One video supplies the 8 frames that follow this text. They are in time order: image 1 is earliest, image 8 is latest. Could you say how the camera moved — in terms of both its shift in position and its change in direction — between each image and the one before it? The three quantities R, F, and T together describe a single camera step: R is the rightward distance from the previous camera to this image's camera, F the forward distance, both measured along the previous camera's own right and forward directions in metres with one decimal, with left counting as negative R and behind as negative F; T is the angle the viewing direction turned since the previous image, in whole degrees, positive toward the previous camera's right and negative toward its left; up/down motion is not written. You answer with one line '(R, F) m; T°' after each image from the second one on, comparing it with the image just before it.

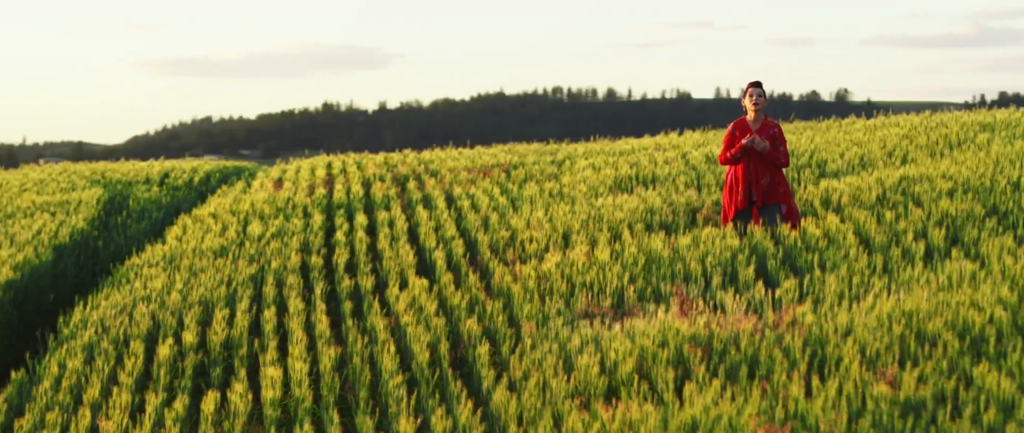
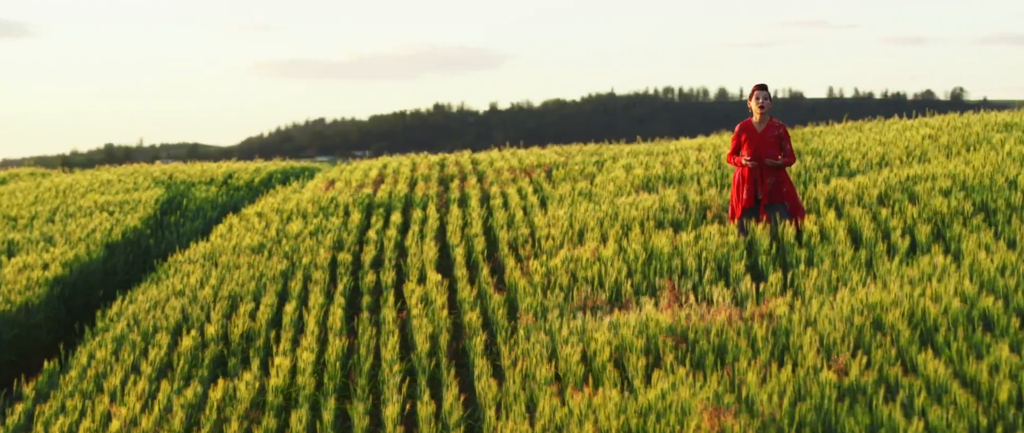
(+0.7, -0.5) m; -3°
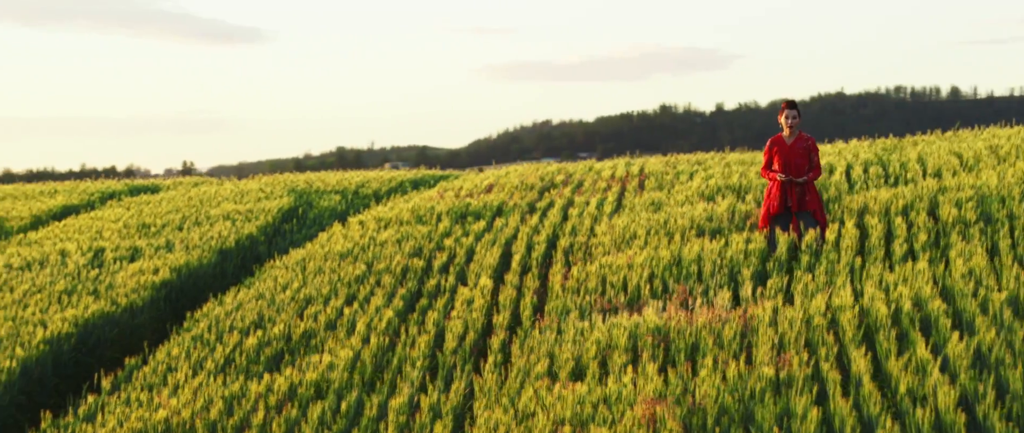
(+1.3, -0.9) m; -6°
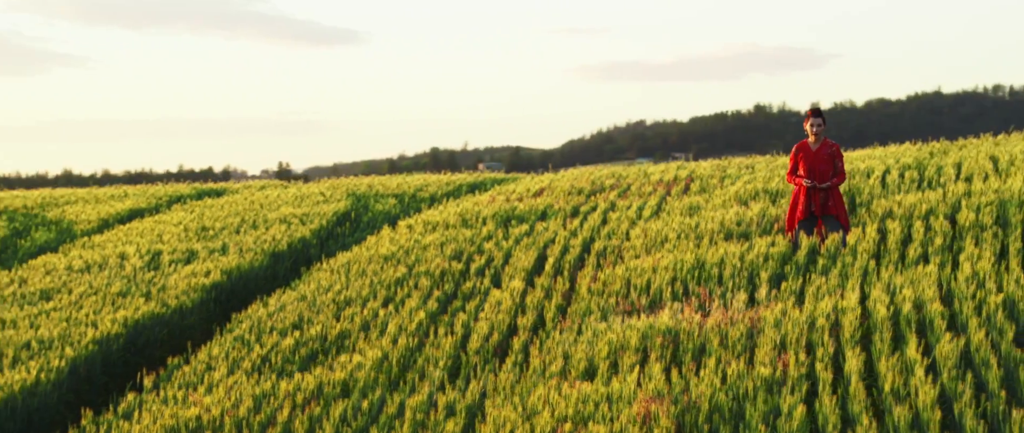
(+0.4, -0.4) m; -3°
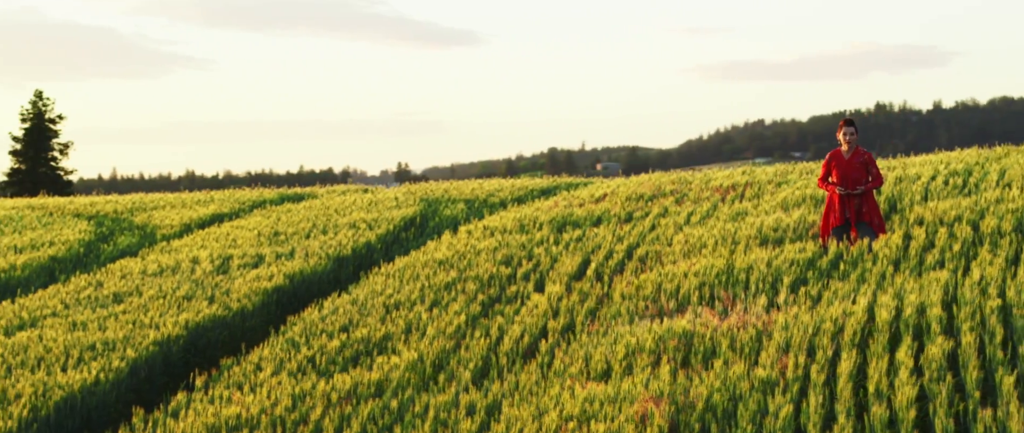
(+0.6, -0.5) m; -3°
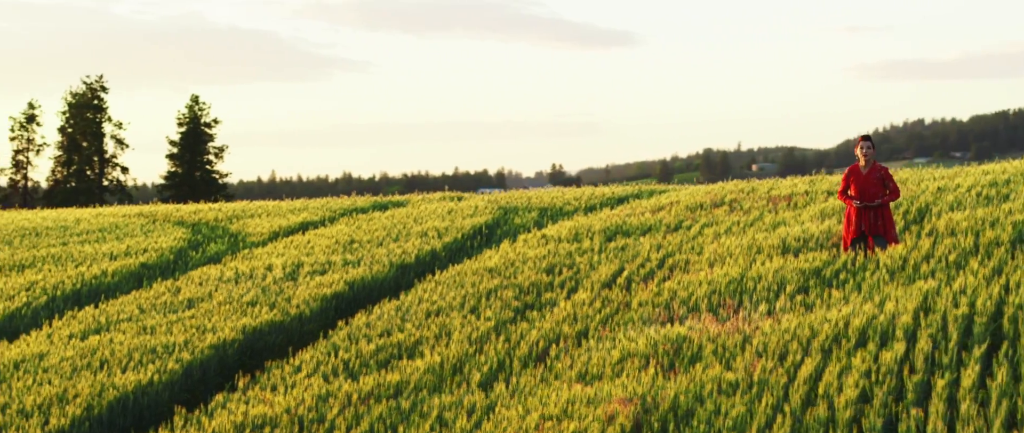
(+0.9, -0.7) m; -4°
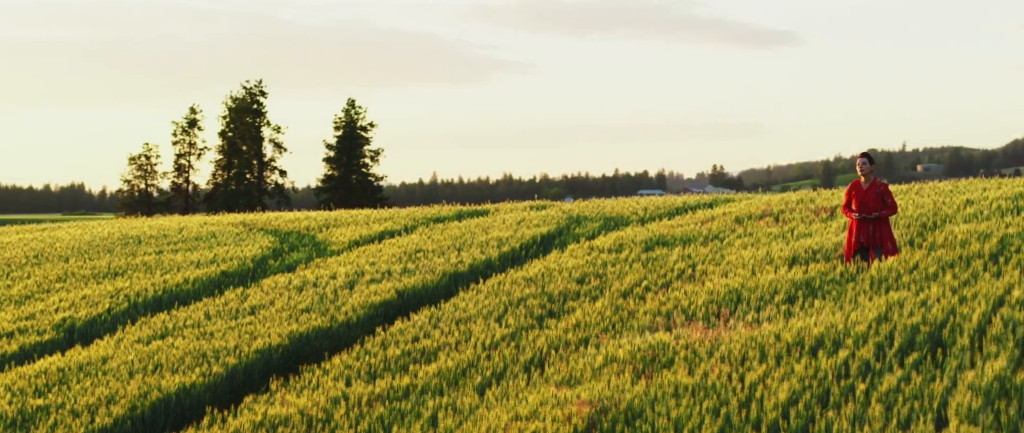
(+1.0, -0.8) m; -3°
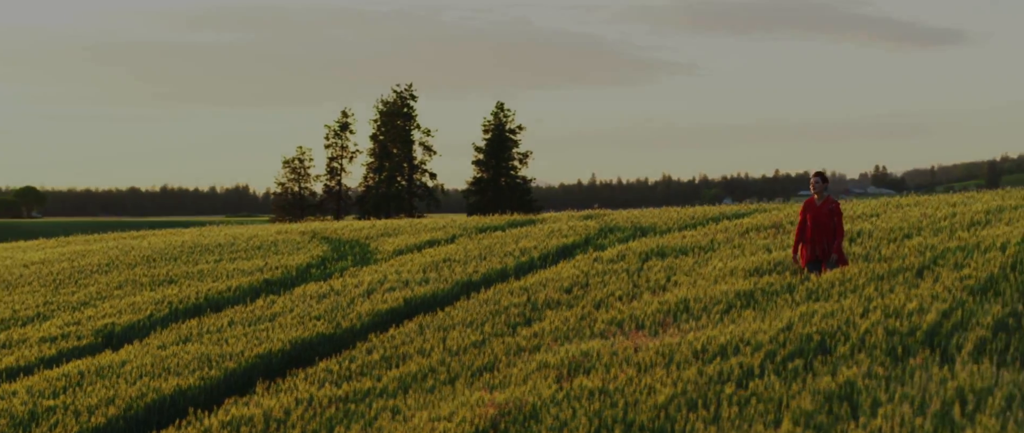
(+1.2, -0.8) m; -2°
